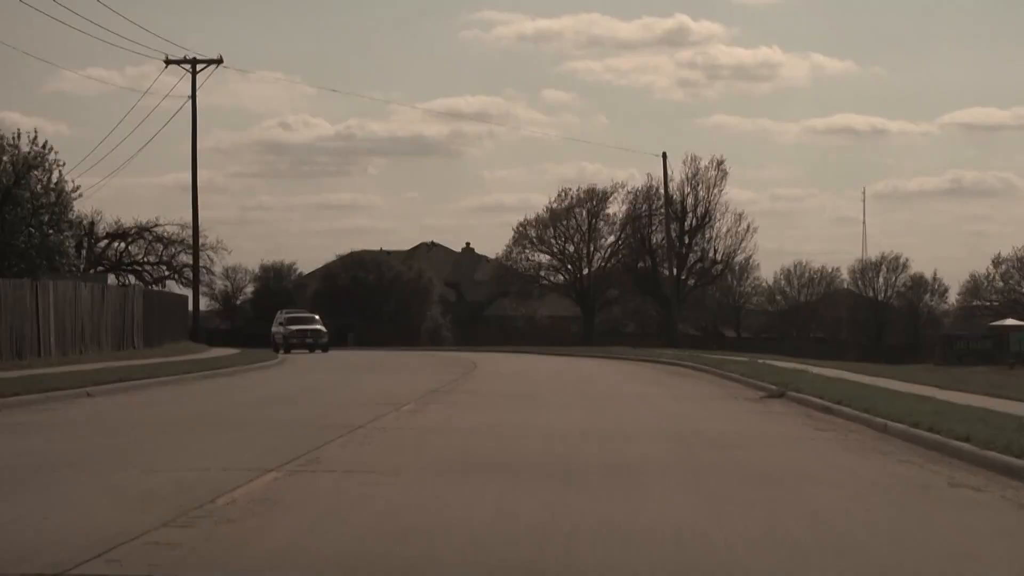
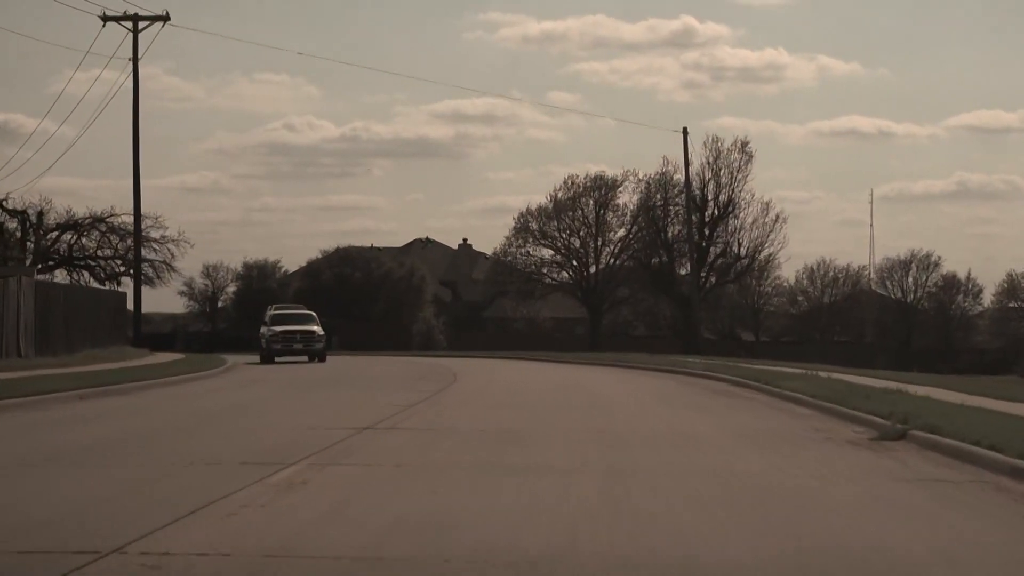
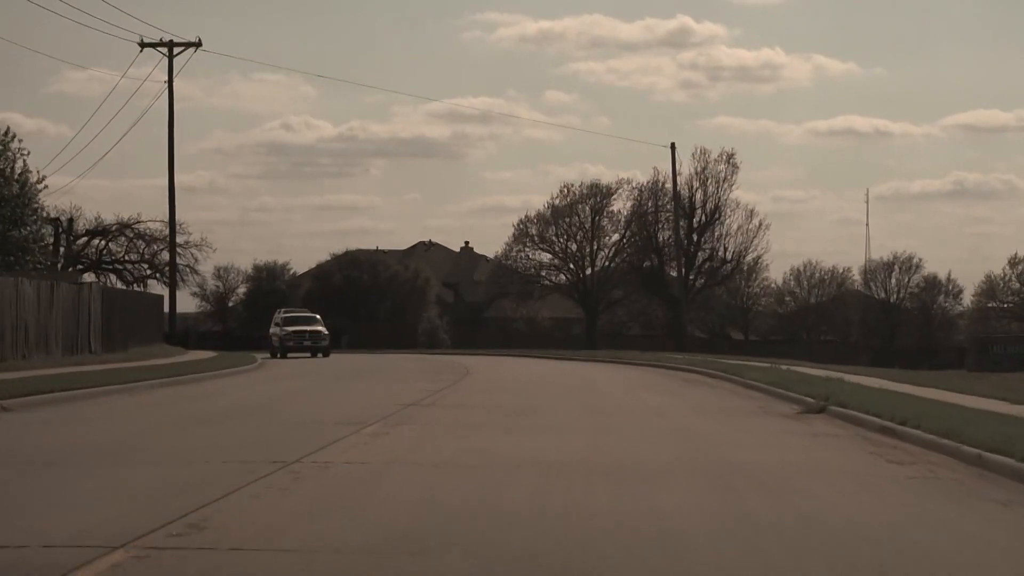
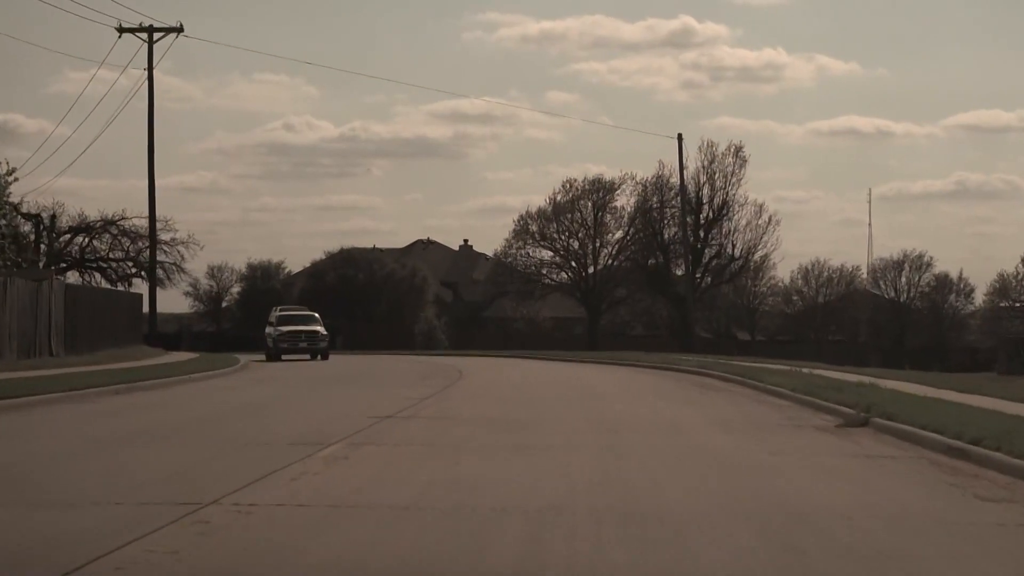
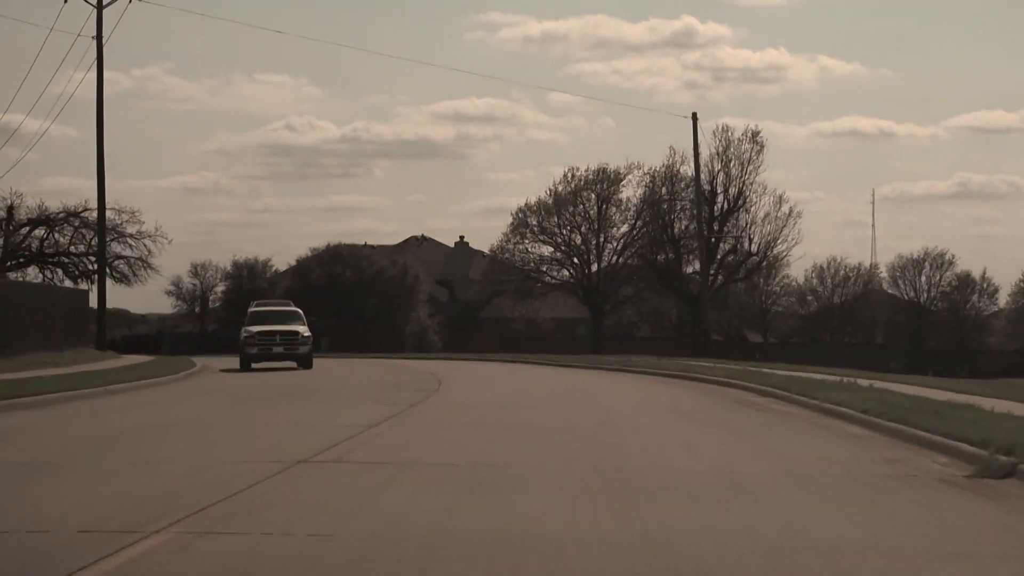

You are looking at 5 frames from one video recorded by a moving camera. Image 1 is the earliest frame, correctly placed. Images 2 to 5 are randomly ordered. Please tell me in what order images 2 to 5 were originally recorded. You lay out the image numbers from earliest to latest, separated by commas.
3, 4, 2, 5
